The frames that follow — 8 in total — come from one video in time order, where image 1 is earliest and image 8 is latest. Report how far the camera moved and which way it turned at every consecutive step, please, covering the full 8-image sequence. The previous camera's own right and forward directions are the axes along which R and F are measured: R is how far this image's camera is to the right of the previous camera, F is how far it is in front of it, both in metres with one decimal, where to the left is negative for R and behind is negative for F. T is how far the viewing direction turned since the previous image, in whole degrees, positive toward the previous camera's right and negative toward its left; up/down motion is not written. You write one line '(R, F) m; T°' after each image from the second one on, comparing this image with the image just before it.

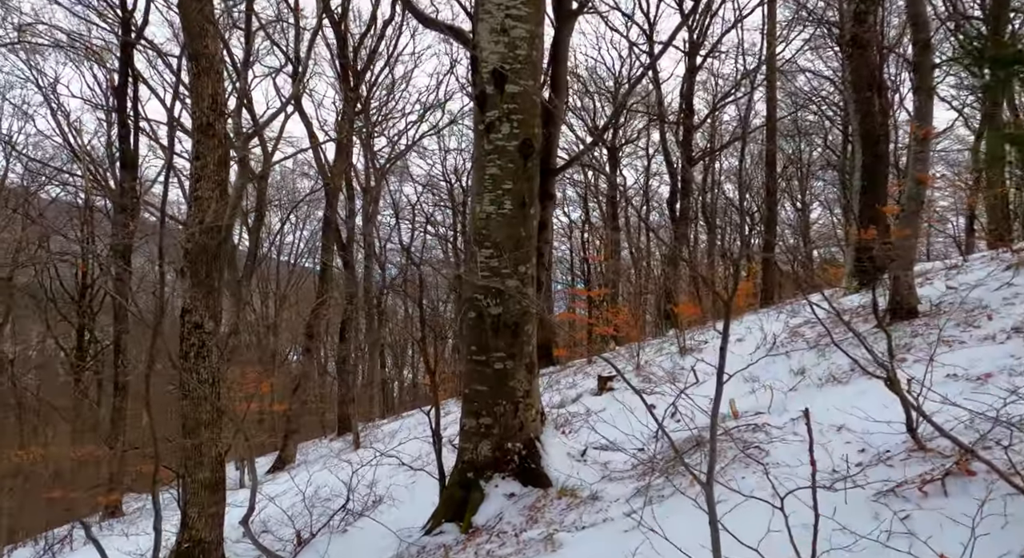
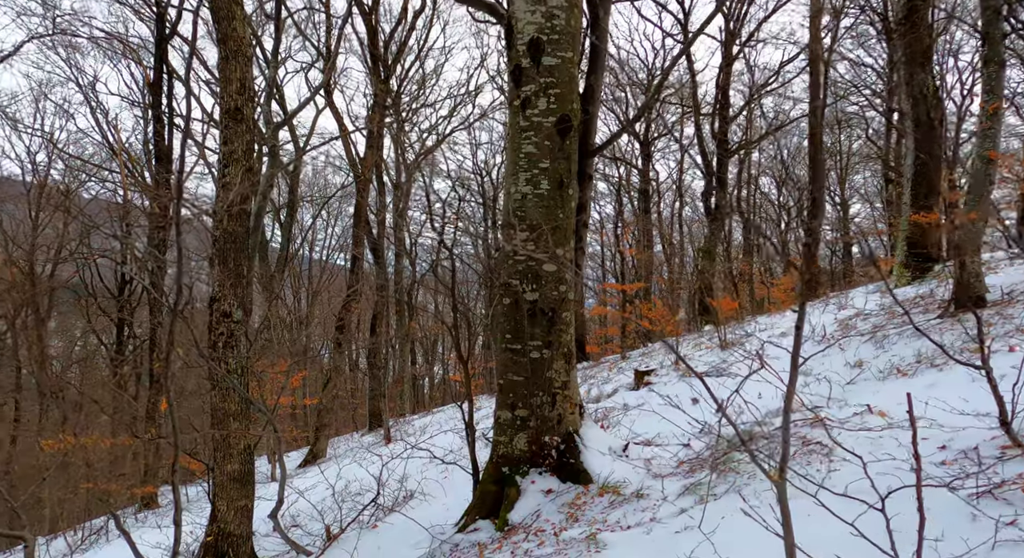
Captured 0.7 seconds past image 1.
(0.0, +0.2) m; -2°
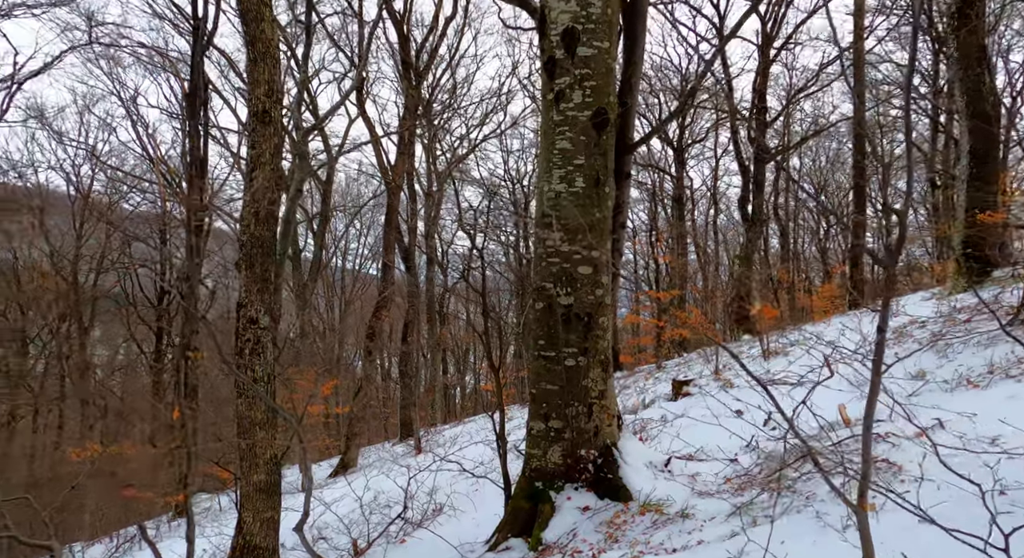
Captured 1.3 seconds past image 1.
(0.0, +0.3) m; -2°
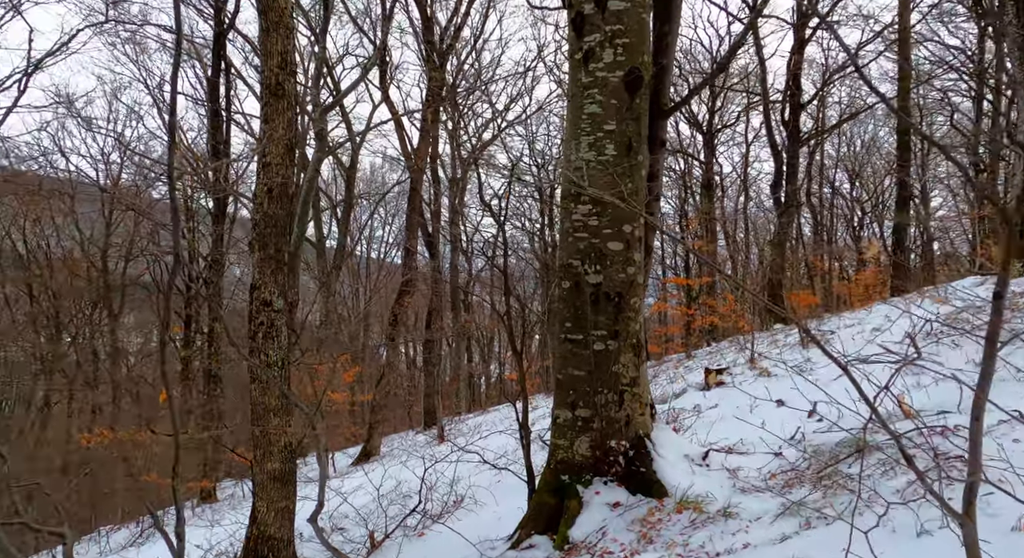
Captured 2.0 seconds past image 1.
(0.0, +0.3) m; -2°
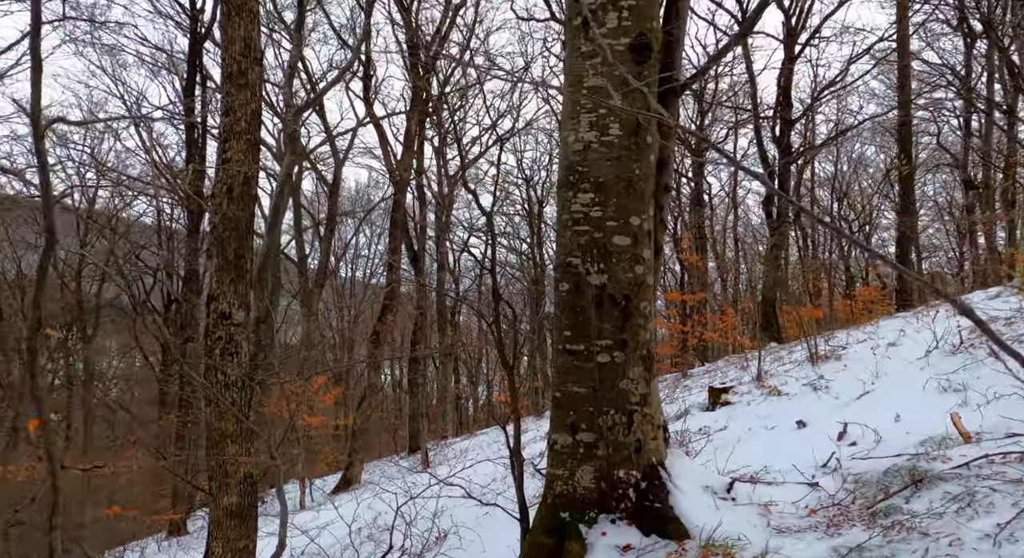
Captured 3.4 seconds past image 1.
(0.0, +0.6) m; +1°
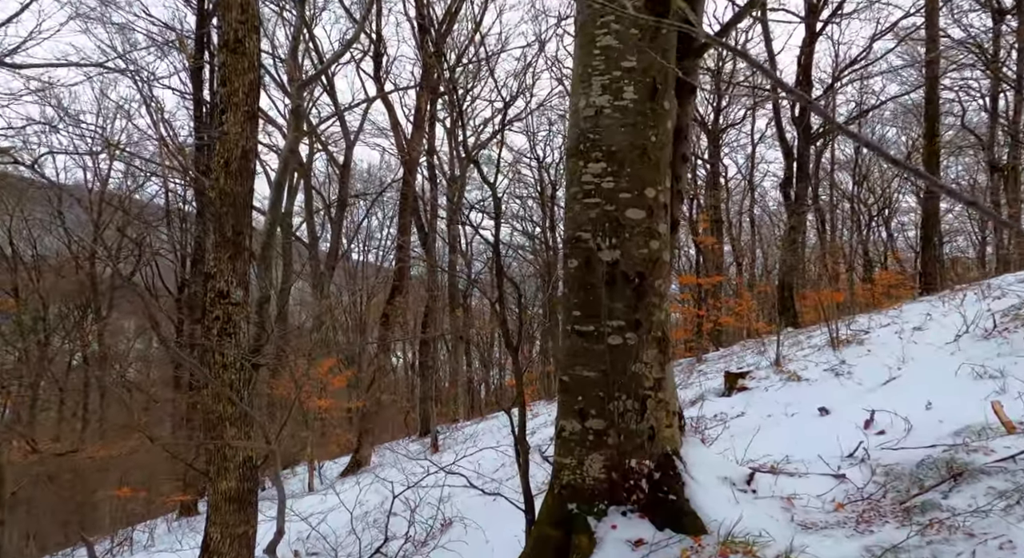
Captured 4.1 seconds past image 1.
(0.0, +0.2) m; -1°
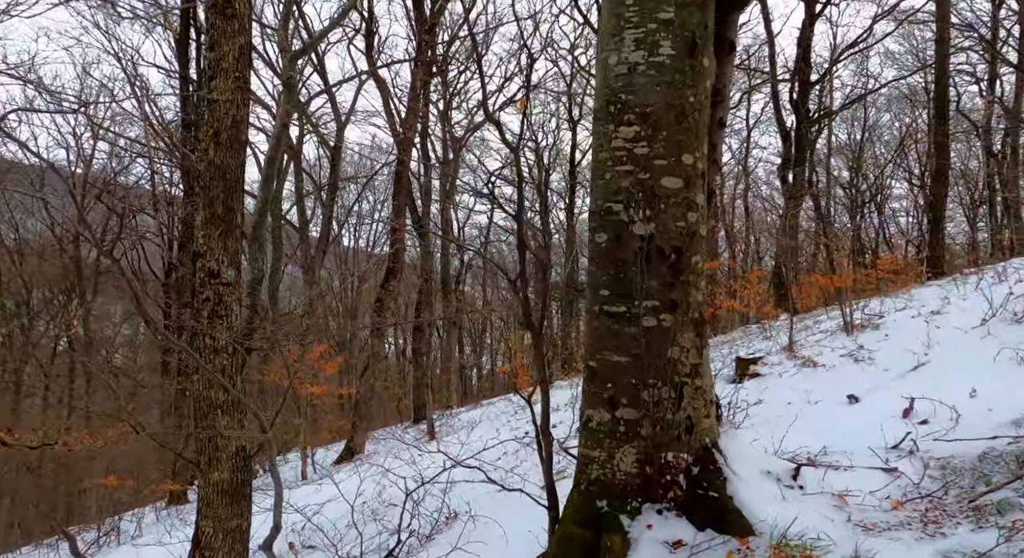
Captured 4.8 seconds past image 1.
(-0.1, +0.3) m; +1°
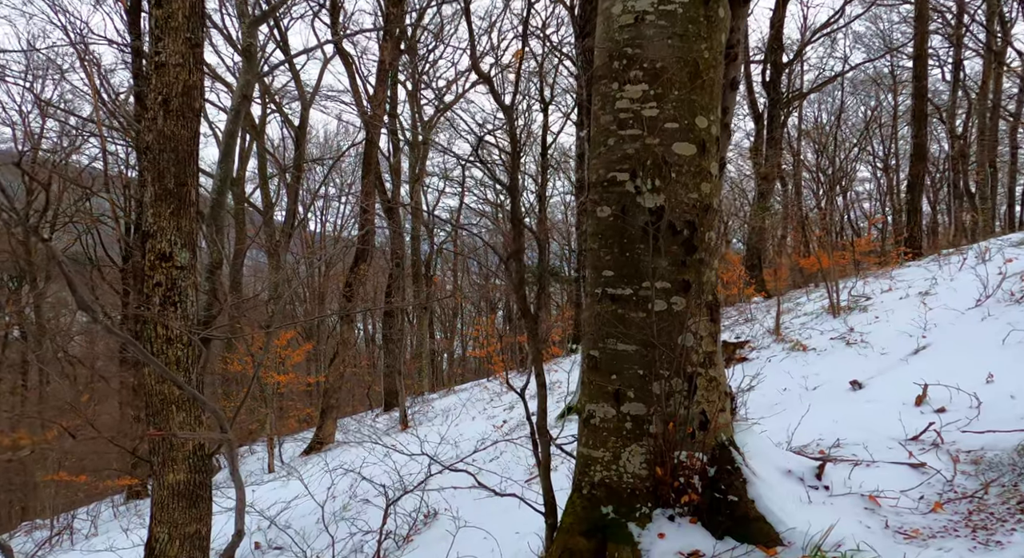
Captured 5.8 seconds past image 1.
(-0.1, +0.3) m; +2°
